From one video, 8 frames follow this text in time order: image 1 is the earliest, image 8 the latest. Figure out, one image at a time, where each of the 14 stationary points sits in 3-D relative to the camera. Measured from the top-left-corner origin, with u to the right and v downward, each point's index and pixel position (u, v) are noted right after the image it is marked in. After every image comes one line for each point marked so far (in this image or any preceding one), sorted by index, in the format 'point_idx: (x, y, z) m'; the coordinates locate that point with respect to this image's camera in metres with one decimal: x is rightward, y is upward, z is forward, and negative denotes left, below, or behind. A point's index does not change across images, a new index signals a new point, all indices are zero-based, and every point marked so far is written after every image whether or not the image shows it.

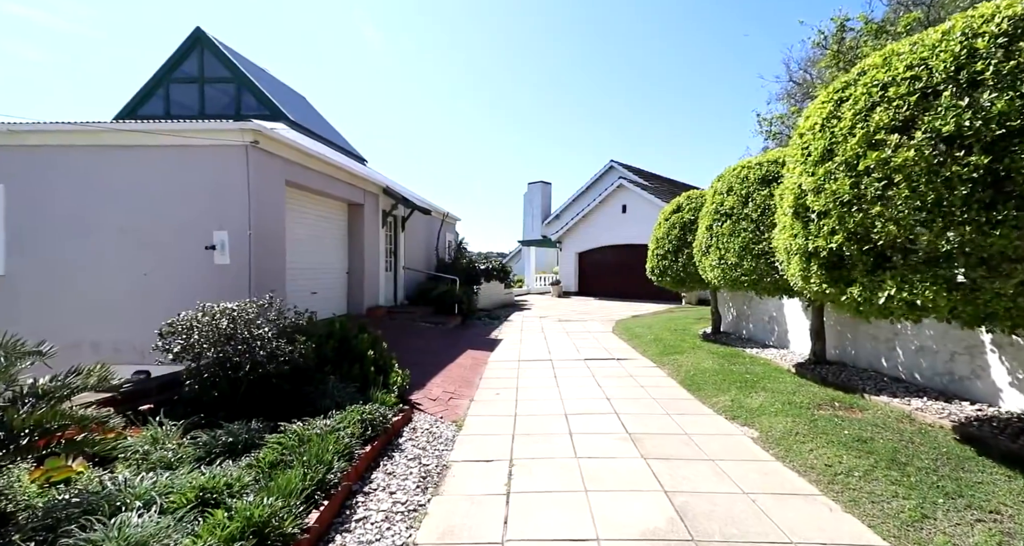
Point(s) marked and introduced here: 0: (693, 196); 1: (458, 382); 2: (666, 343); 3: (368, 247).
0: (+3.4, +1.4, +7.9) m
1: (-0.7, -1.4, +5.6) m
2: (+2.7, -1.3, +7.6) m
3: (-3.1, +0.6, +9.1) m
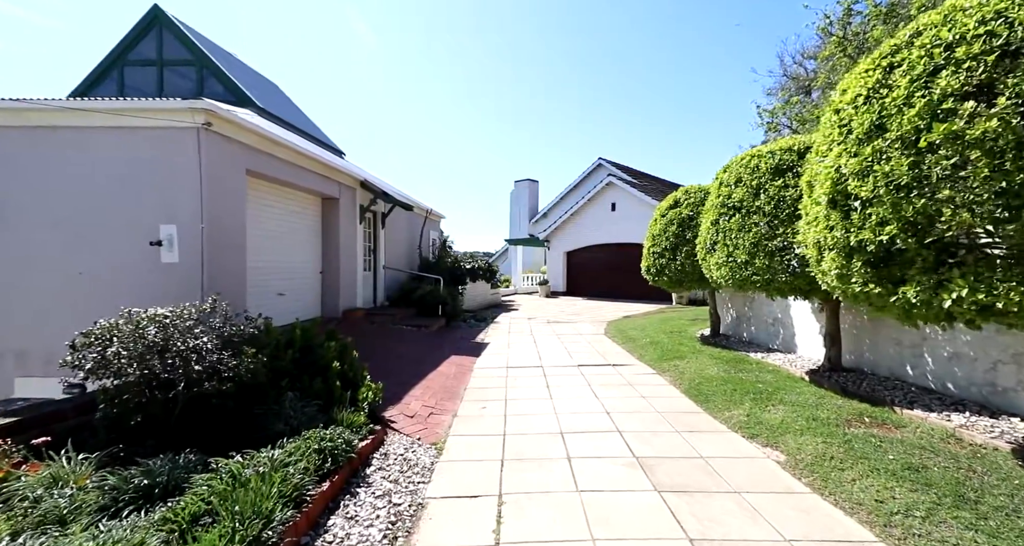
0: (+3.1, +1.4, +7.4) m
1: (-0.9, -1.4, +5.0) m
2: (+2.5, -1.2, +7.1) m
3: (-3.4, +0.6, +8.5) m
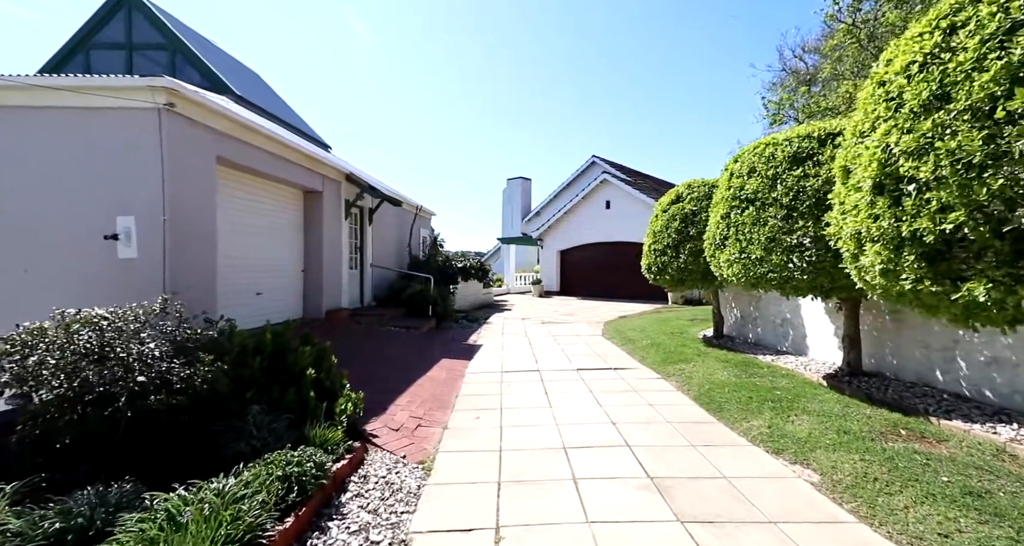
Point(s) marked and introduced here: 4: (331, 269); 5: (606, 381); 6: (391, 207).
0: (+3.0, +1.5, +7.1) m
1: (-0.9, -1.4, +4.6) m
2: (+2.4, -1.2, +6.7) m
3: (-3.5, +0.6, +8.0) m
4: (-3.5, +0.1, +8.1) m
5: (+1.2, -1.4, +5.4) m
6: (-3.2, +1.8, +11.2) m
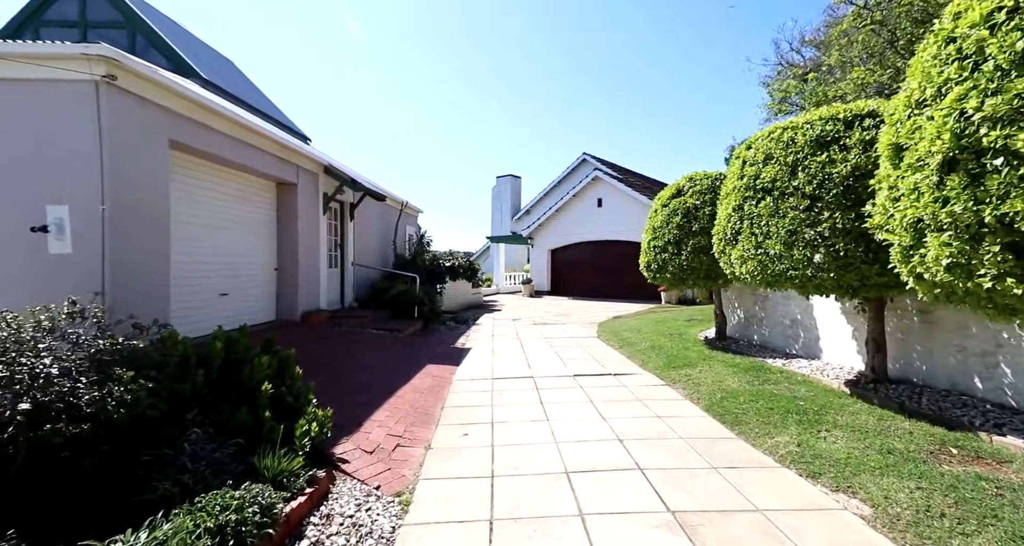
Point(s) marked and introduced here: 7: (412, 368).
0: (+2.9, +1.5, +6.7) m
1: (-1.0, -1.4, +4.1) m
2: (+2.3, -1.2, +6.3) m
3: (-3.6, +0.7, +7.4) m
4: (-3.6, +0.1, +7.5) m
5: (+1.1, -1.3, +4.9) m
6: (-3.5, +1.8, +10.6) m
7: (-1.4, -1.3, +5.8) m
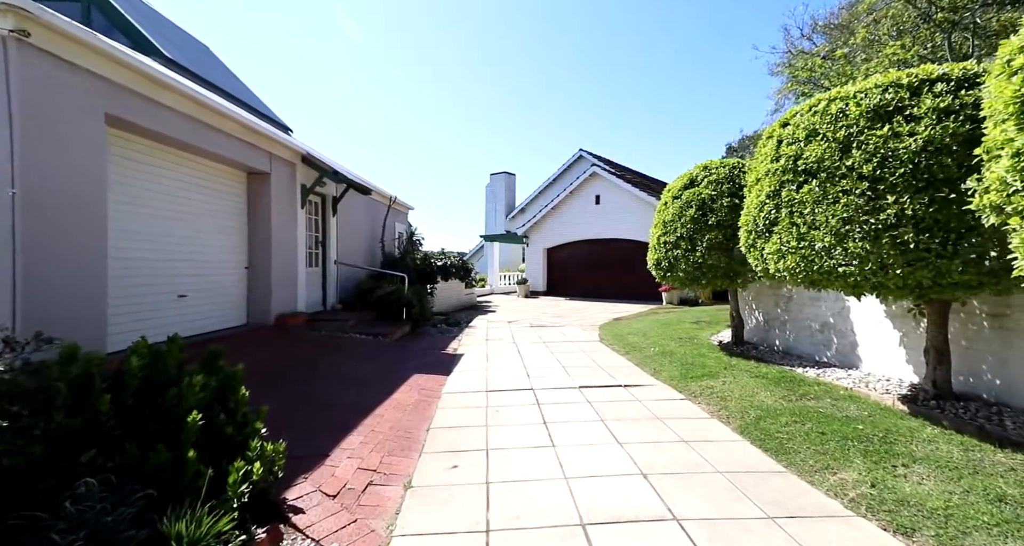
0: (+2.8, +1.5, +6.1) m
1: (-1.0, -1.4, +3.4) m
2: (+2.3, -1.2, +5.7) m
3: (-3.7, +0.7, +6.7) m
4: (-3.7, +0.1, +6.8) m
5: (+1.1, -1.3, +4.3) m
6: (-3.6, +1.8, +9.9) m
7: (-1.4, -1.3, +5.1) m
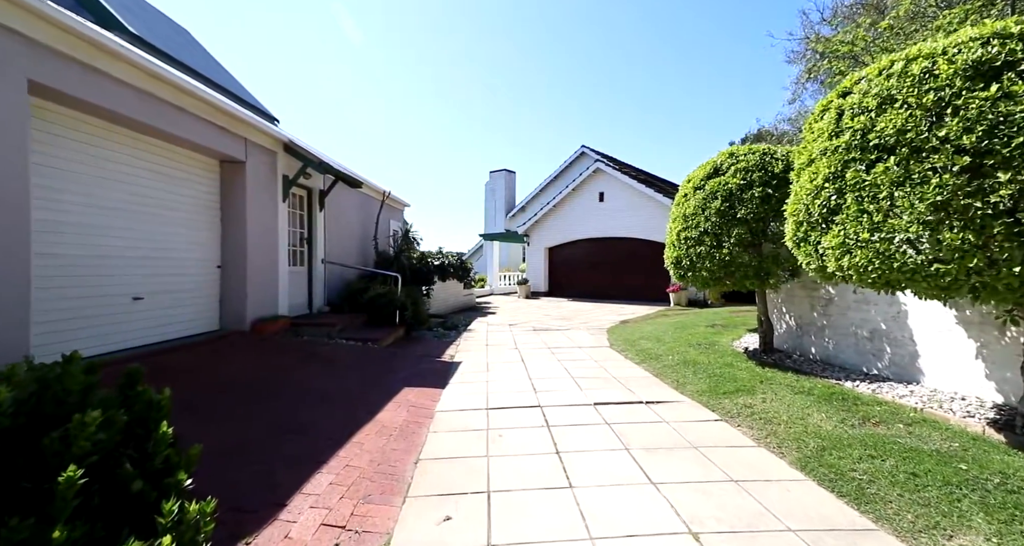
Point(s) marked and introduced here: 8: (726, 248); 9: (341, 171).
0: (+2.9, +1.5, +5.4) m
1: (-0.9, -1.3, +2.7) m
2: (+2.3, -1.2, +5.0) m
3: (-3.7, +0.7, +6.0) m
4: (-3.7, +0.1, +6.2) m
5: (+1.1, -1.3, +3.6) m
6: (-3.6, +1.8, +9.3) m
7: (-1.4, -1.3, +4.5) m
8: (+2.6, +0.3, +5.1) m
9: (-3.0, +1.8, +7.5) m
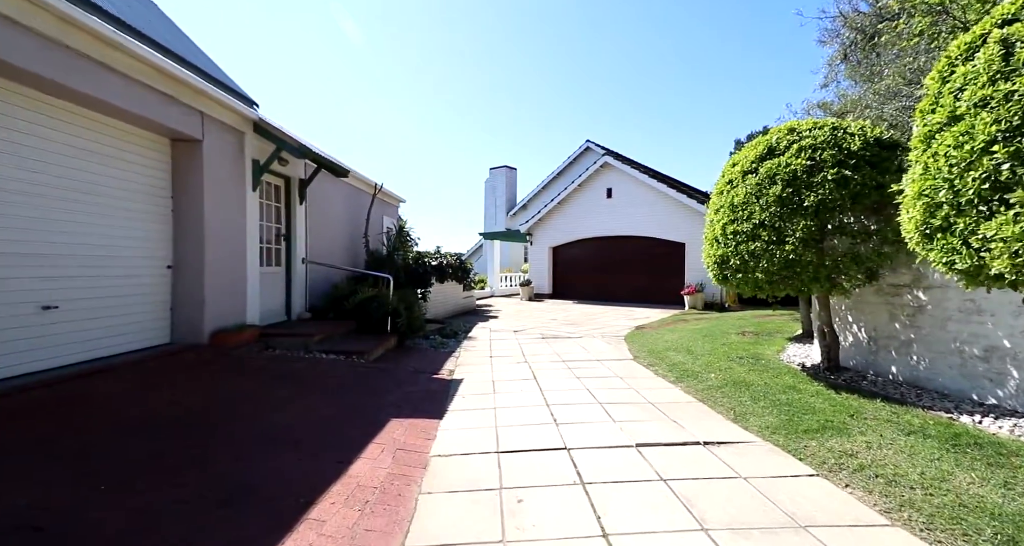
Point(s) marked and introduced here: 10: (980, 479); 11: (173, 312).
0: (+3.0, +1.5, +4.5) m
1: (-0.8, -1.4, +1.8) m
2: (+2.4, -1.2, +4.1) m
3: (-3.5, +0.7, +5.1) m
4: (-3.5, +0.1, +5.2) m
5: (+1.3, -1.3, +2.6) m
6: (-3.4, +1.8, +8.3) m
7: (-1.2, -1.3, +3.5) m
8: (+2.7, +0.3, +4.2) m
9: (-2.9, +1.8, +6.5) m
10: (+2.6, -1.2, +2.4) m
11: (-3.9, -0.4, +4.9) m
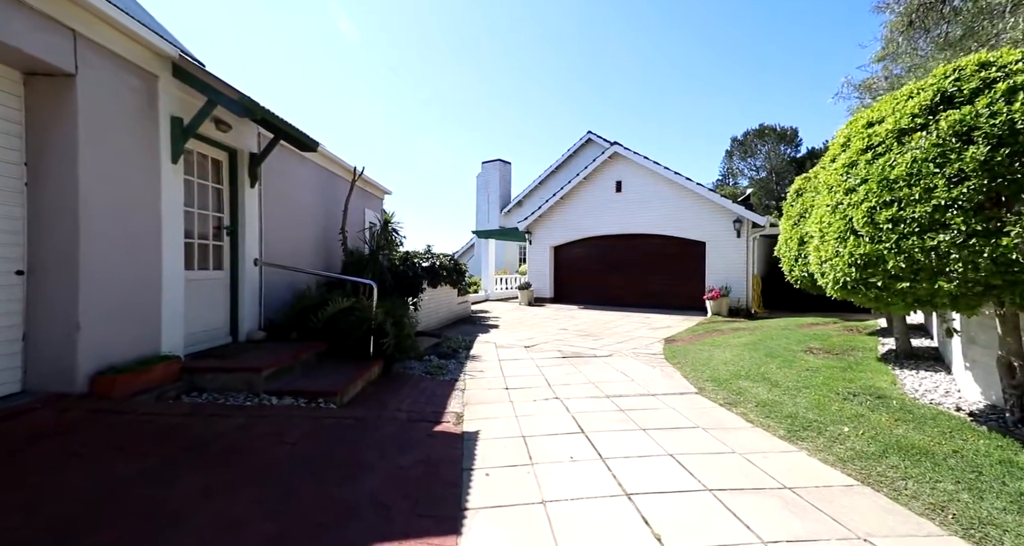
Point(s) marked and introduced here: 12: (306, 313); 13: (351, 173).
0: (+3.4, +1.4, +3.0) m
1: (-0.4, -1.4, +0.1) m
2: (+2.8, -1.2, +2.6) m
3: (-3.2, +0.6, +3.3) m
4: (-3.2, 0.0, +3.4) m
5: (+1.7, -1.4, +1.1) m
6: (-3.2, +1.7, +6.6) m
7: (-0.8, -1.4, +1.8) m
8: (+3.1, +0.2, +2.6) m
9: (-2.6, +1.7, +4.8) m
10: (+3.1, -1.2, +0.9) m
11: (-3.6, -0.5, +3.2) m
12: (-2.7, -0.5, +5.5) m
13: (-3.0, +1.9, +8.0) m
